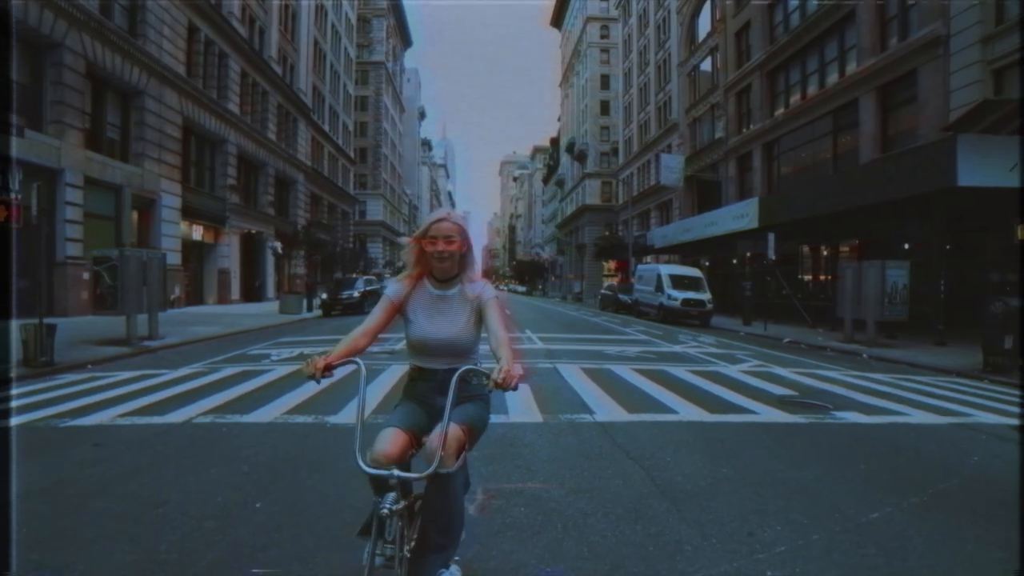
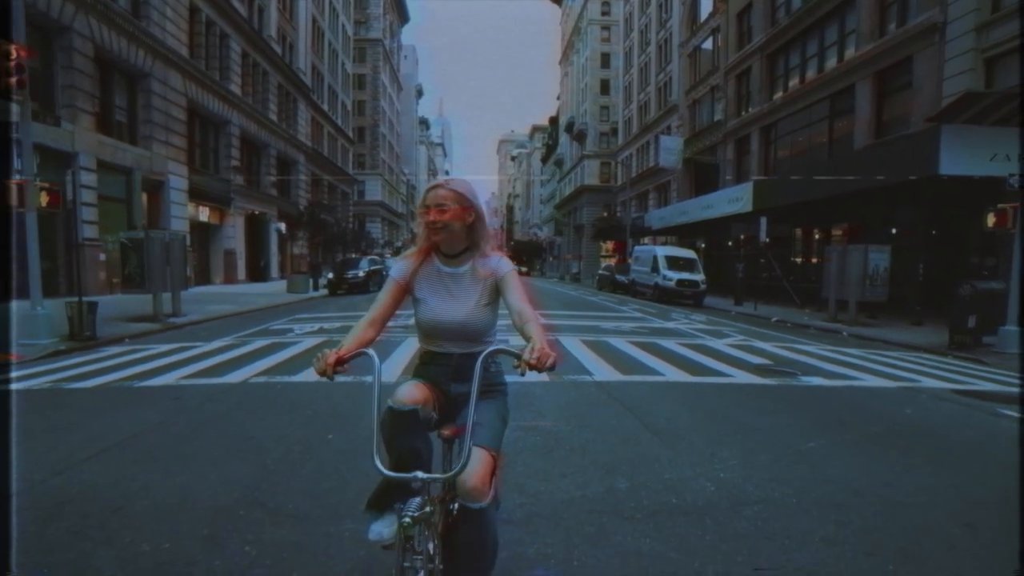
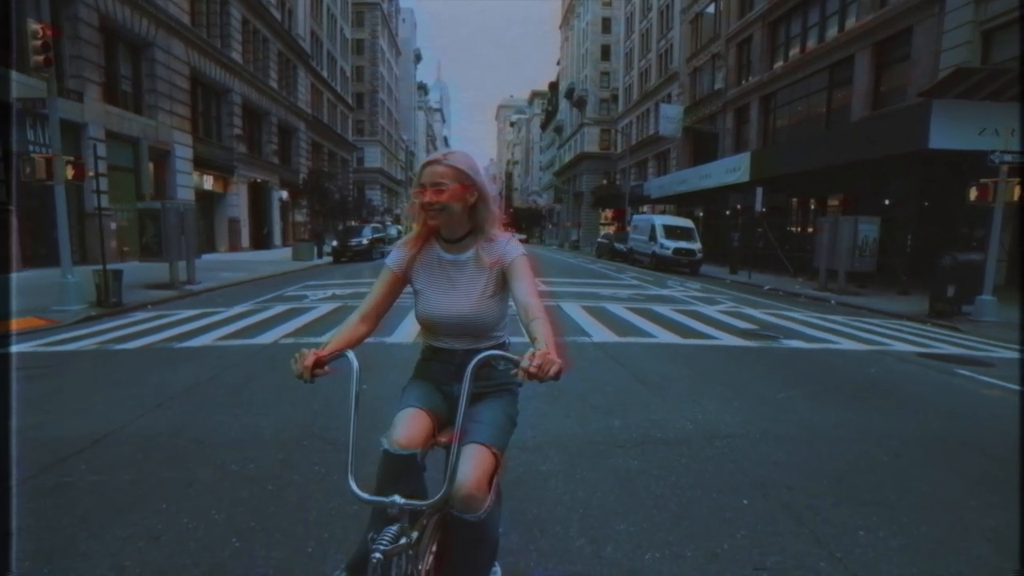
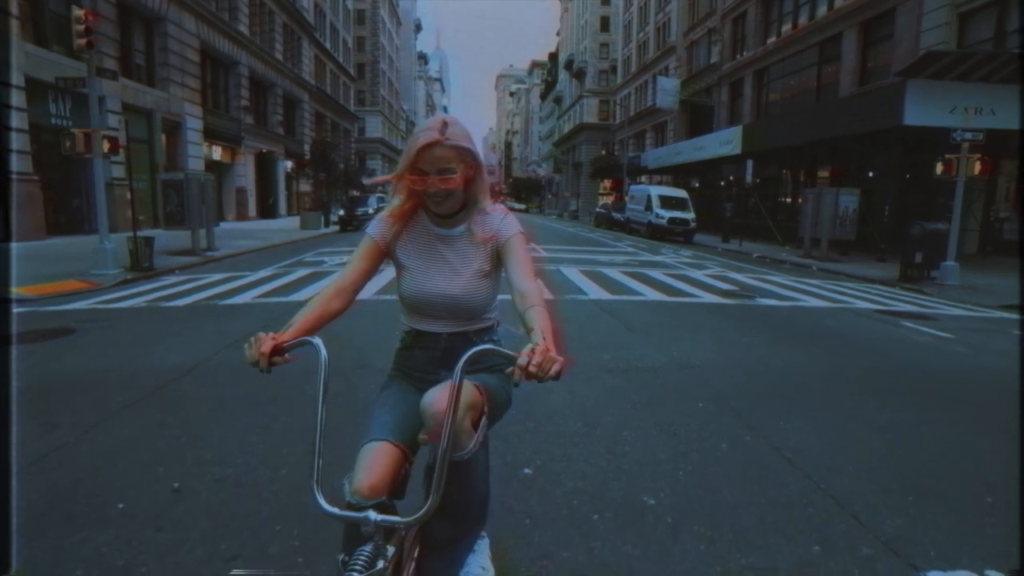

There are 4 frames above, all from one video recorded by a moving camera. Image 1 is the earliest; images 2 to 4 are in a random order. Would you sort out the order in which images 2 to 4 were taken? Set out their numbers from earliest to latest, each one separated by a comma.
2, 3, 4
